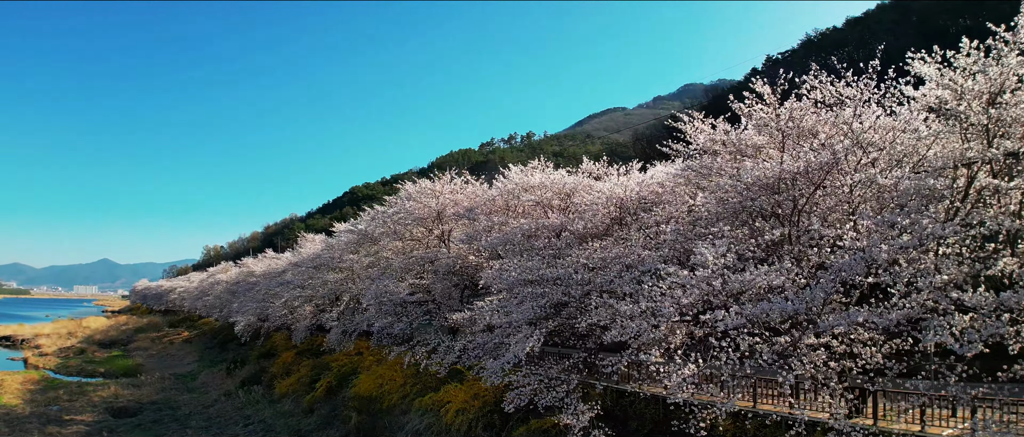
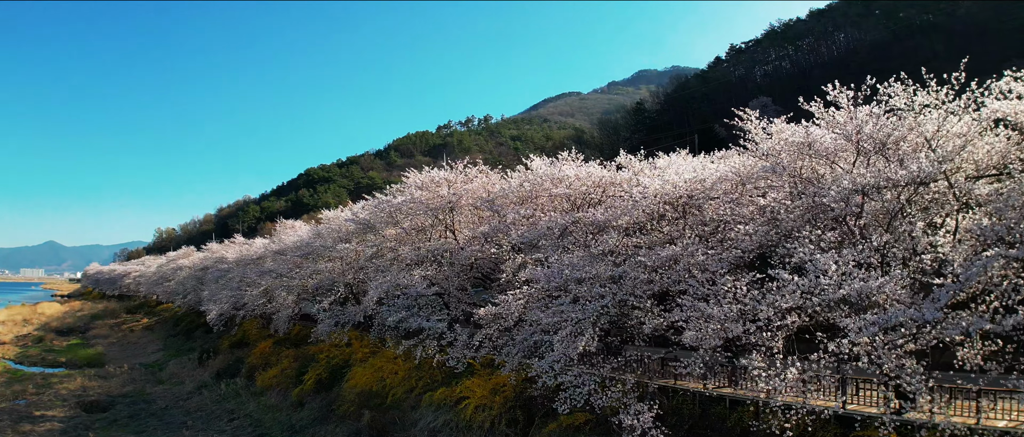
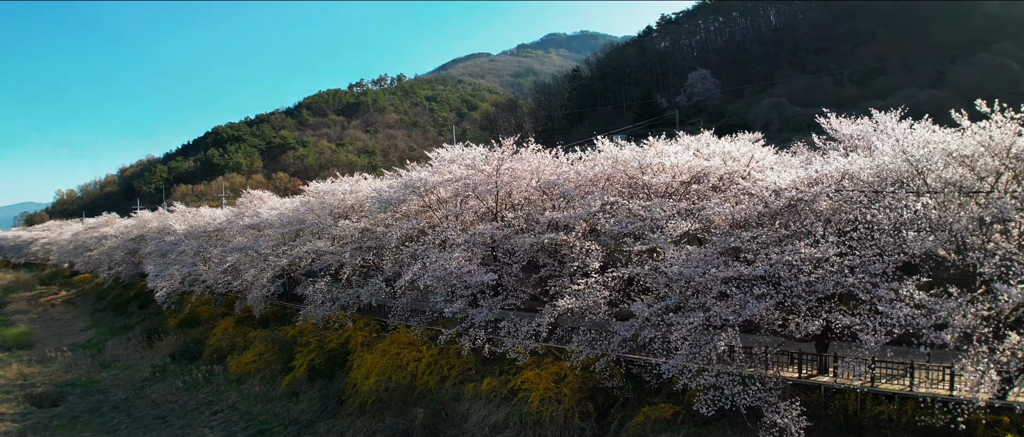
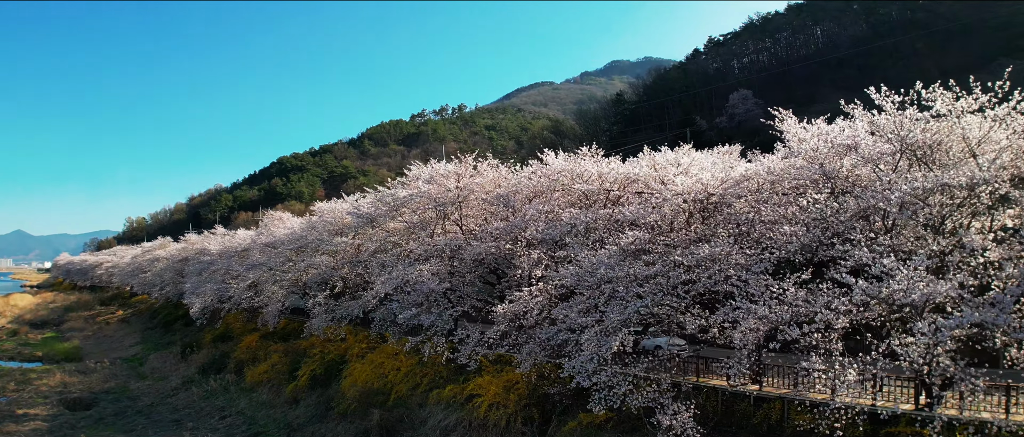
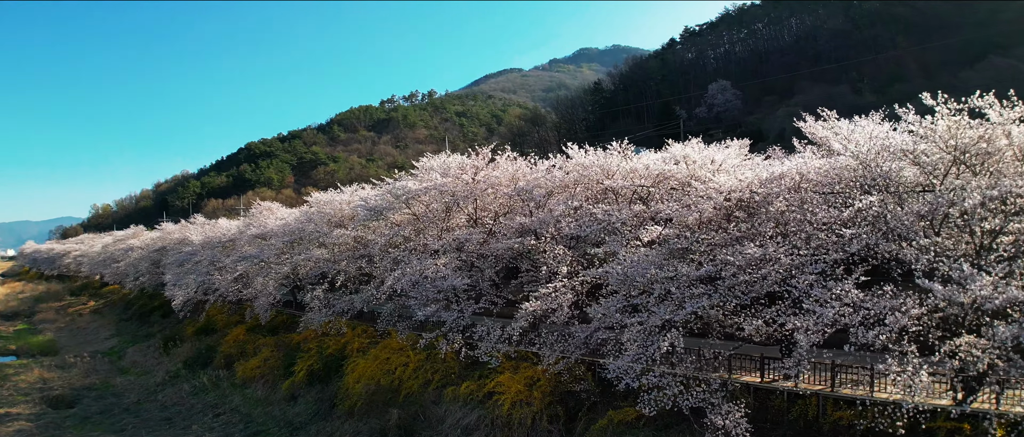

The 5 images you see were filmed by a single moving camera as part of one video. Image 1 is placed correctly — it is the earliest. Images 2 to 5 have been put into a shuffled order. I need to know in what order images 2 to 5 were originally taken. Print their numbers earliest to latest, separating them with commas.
2, 4, 5, 3
